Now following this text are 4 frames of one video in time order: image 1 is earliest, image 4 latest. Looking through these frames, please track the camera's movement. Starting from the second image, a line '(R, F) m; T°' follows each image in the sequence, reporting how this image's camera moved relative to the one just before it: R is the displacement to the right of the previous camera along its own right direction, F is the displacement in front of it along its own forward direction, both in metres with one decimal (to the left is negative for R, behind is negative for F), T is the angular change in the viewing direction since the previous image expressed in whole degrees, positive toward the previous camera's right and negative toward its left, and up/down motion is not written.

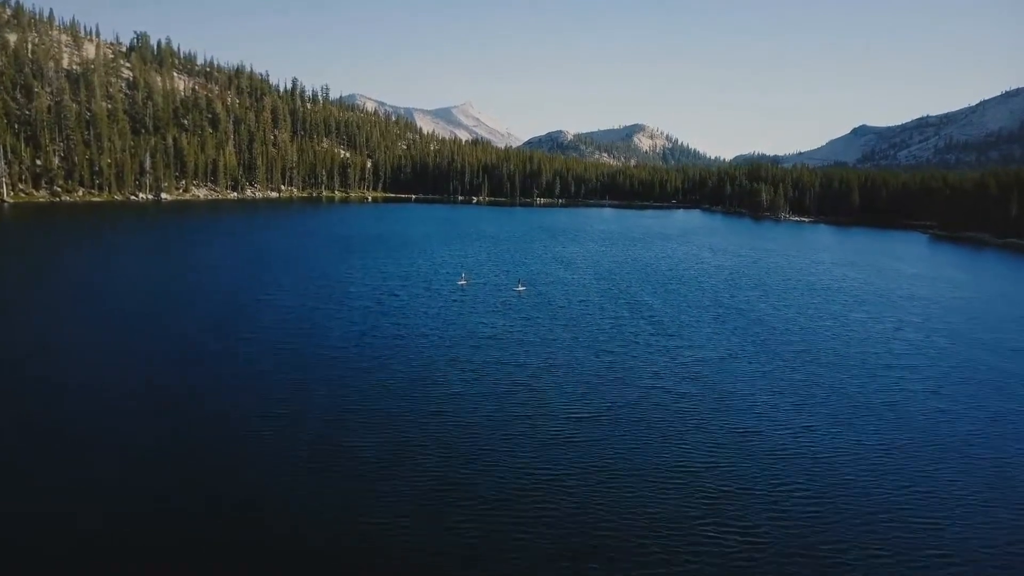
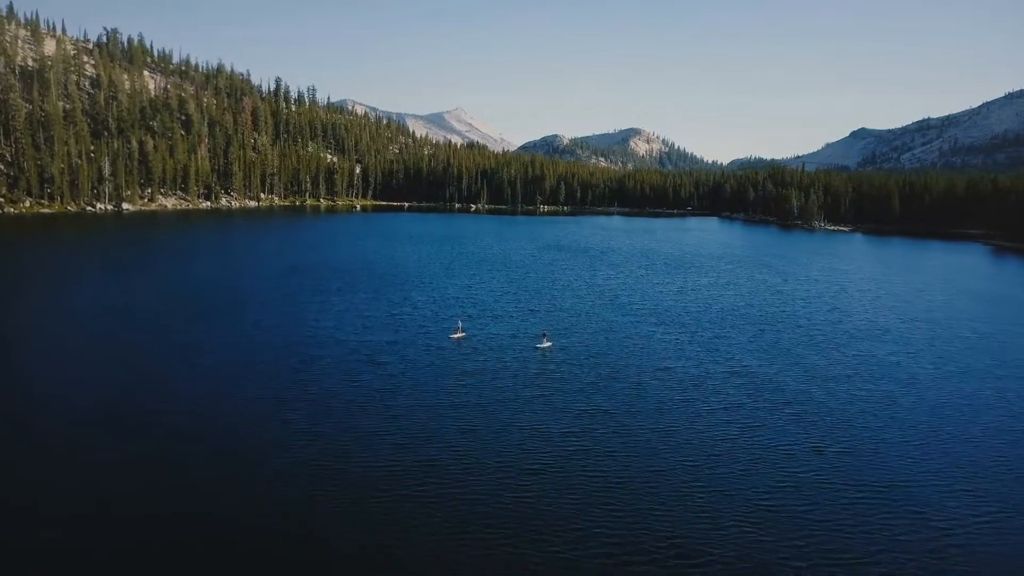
(-2.3, +15.2) m; +1°
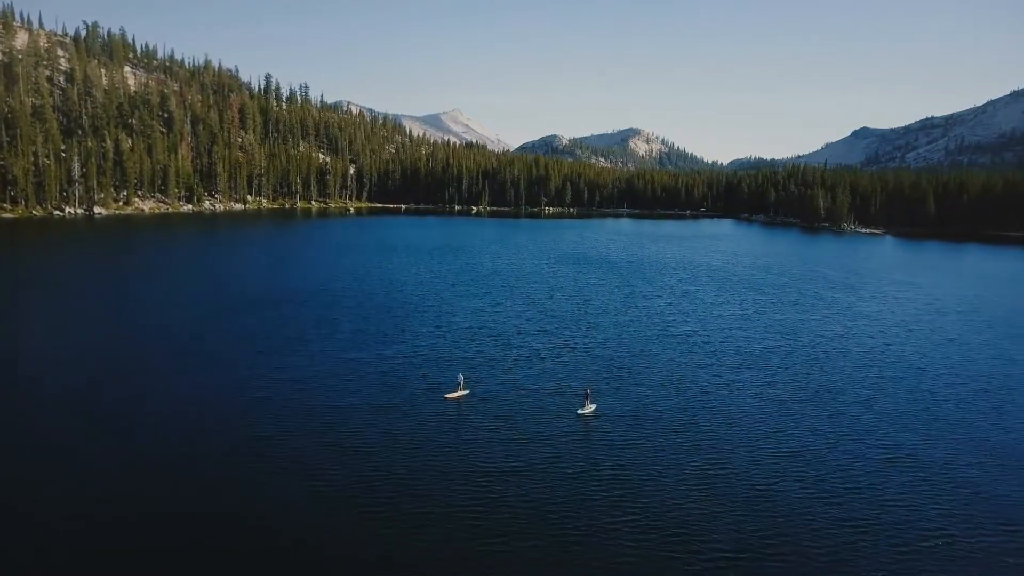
(-1.6, +10.1) m; 0°
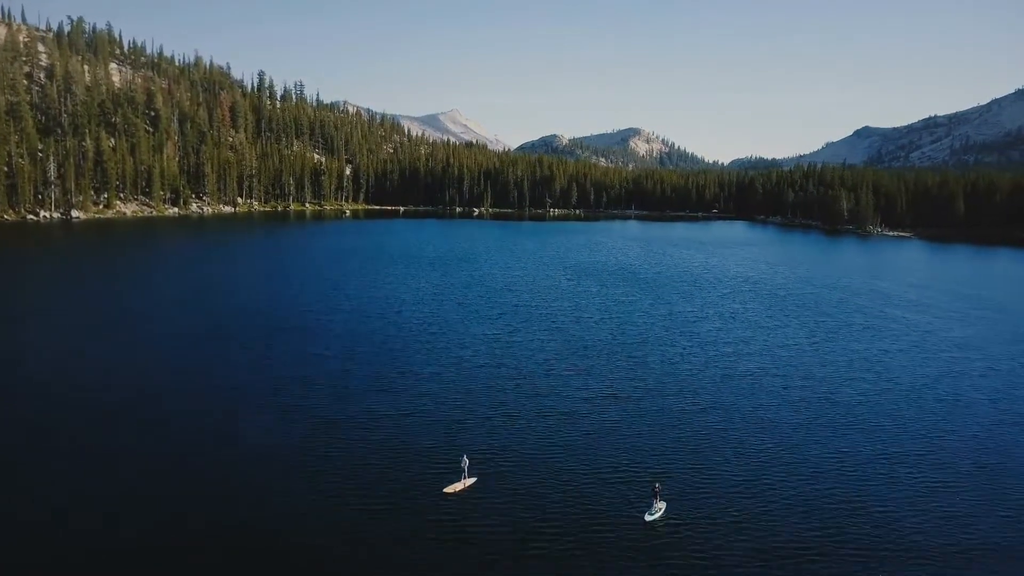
(-1.2, +7.3) m; 0°
